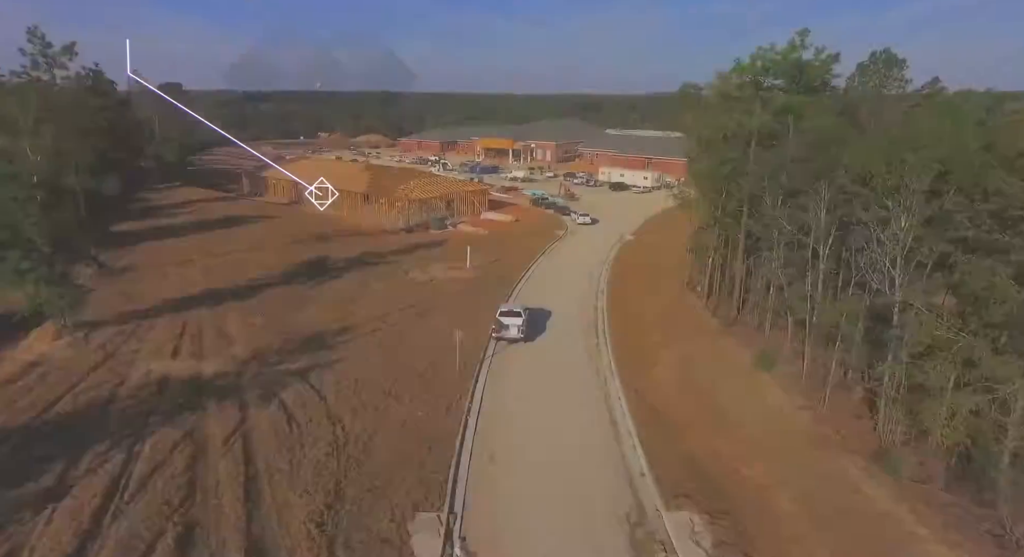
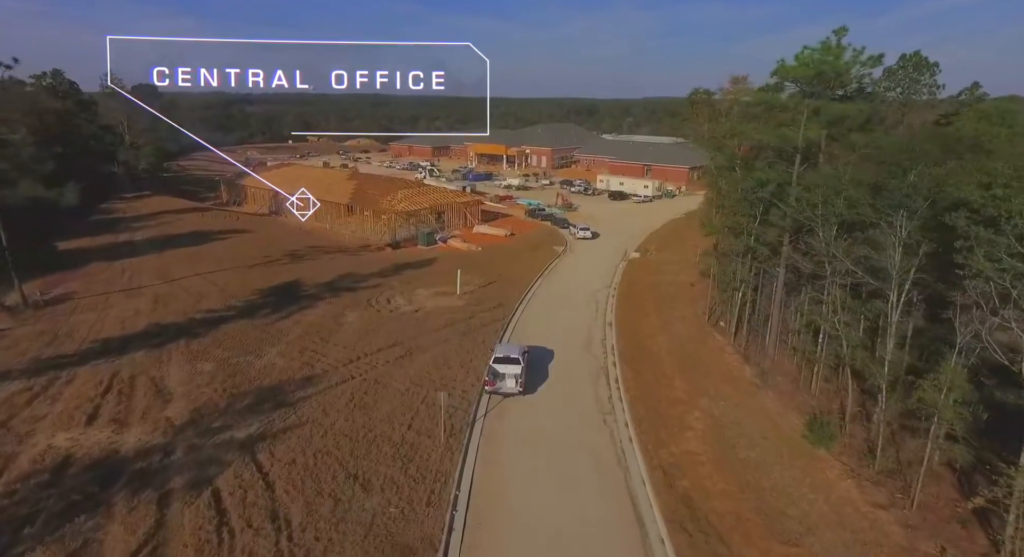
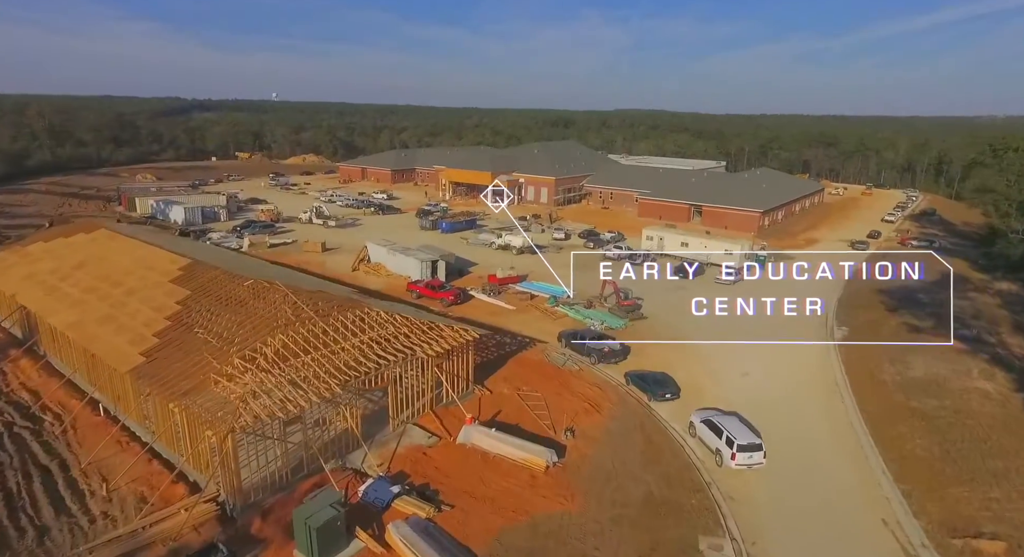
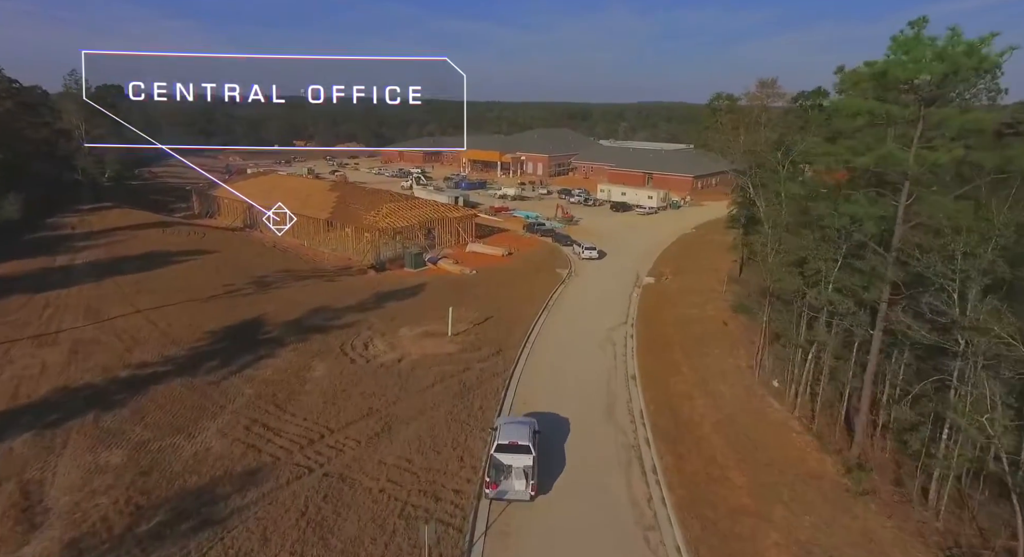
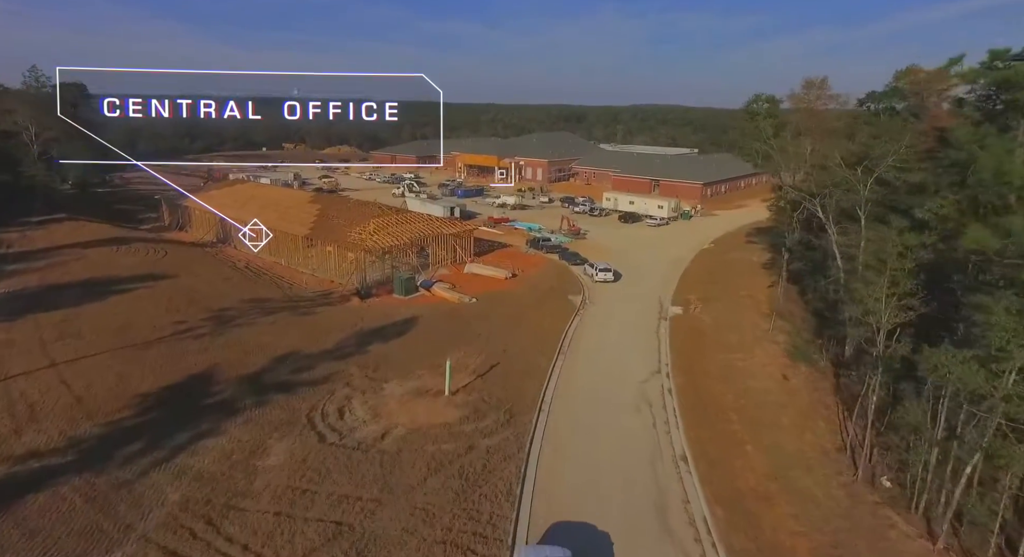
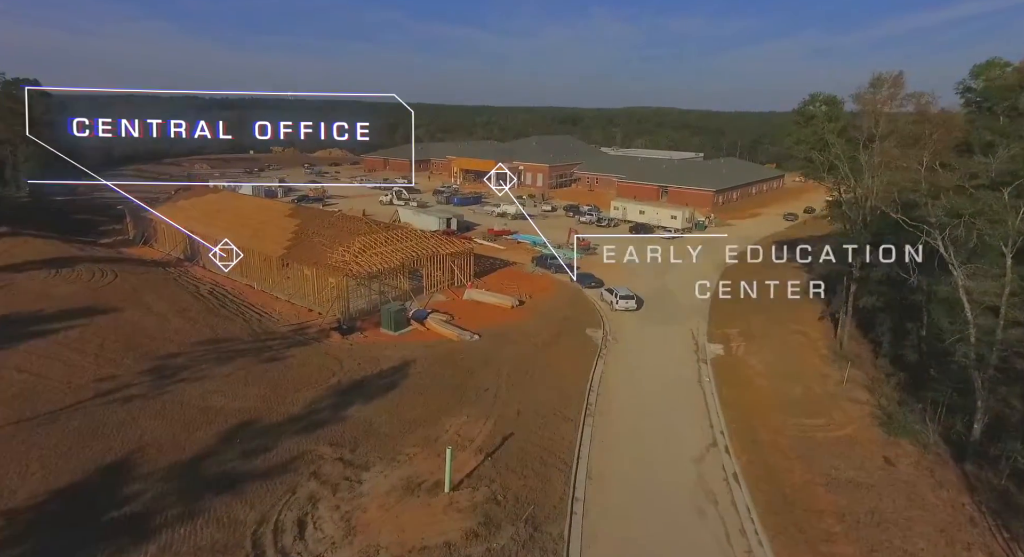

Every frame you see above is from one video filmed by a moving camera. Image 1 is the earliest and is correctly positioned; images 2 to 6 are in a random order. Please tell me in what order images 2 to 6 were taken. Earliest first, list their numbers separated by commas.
2, 4, 5, 6, 3
